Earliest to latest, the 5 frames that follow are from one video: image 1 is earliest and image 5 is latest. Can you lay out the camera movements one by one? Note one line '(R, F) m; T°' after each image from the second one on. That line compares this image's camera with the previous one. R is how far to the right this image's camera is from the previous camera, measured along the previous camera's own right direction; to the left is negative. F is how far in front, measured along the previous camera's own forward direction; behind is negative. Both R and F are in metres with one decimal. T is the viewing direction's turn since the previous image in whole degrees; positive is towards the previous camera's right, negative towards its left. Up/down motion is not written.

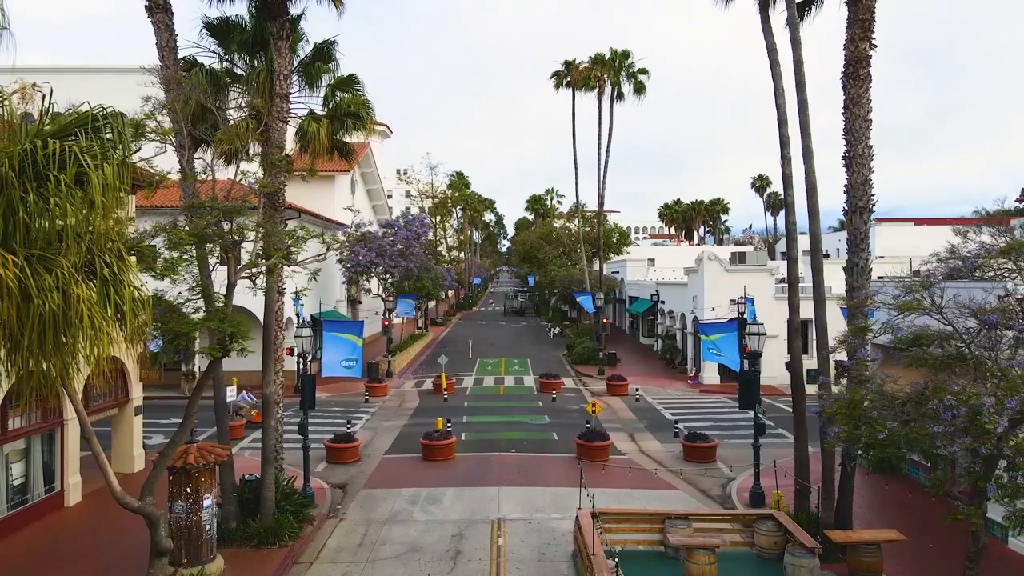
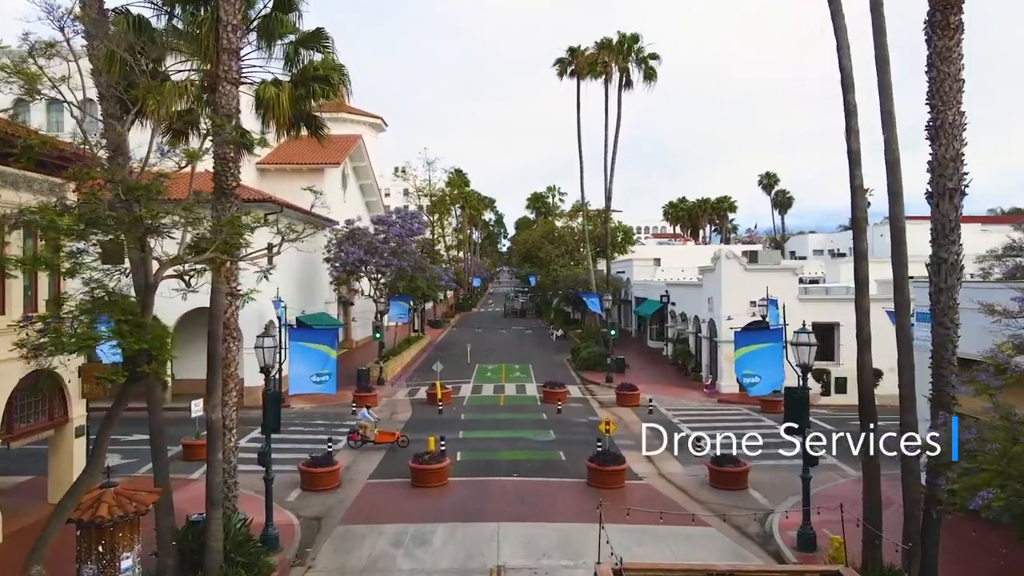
(0.0, +2.7) m; 0°
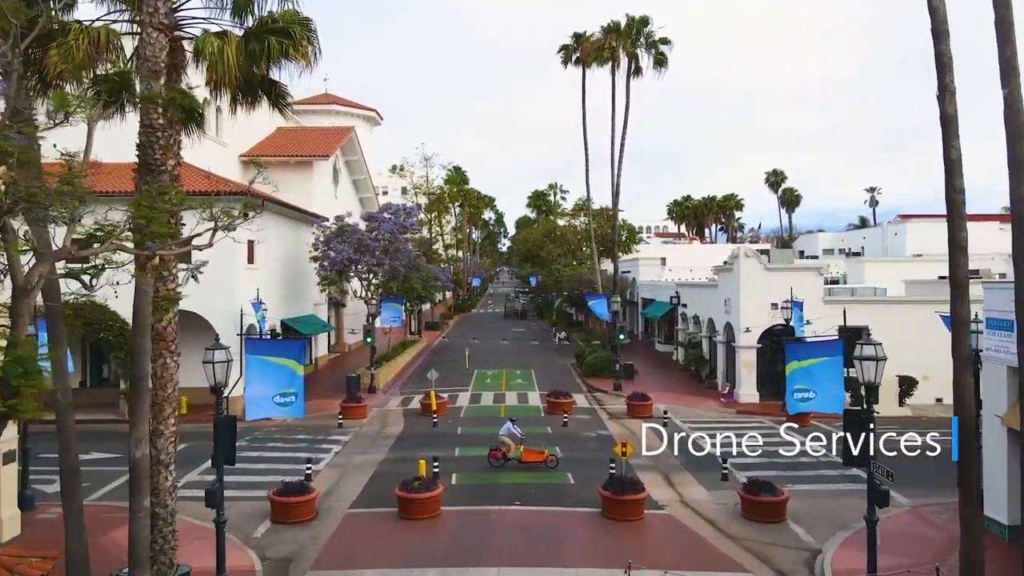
(0.0, +2.4) m; 0°
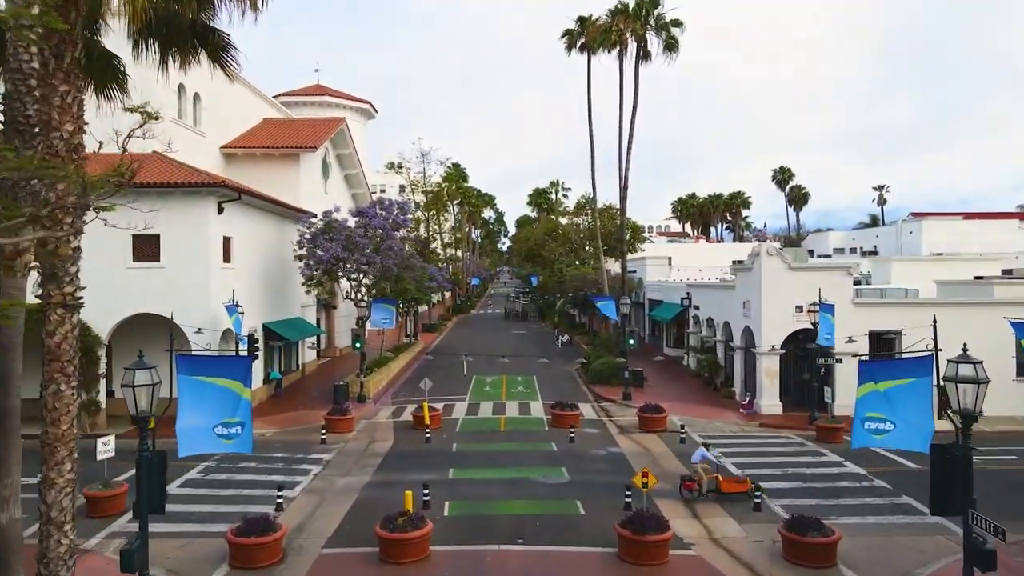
(0.0, +2.4) m; 0°
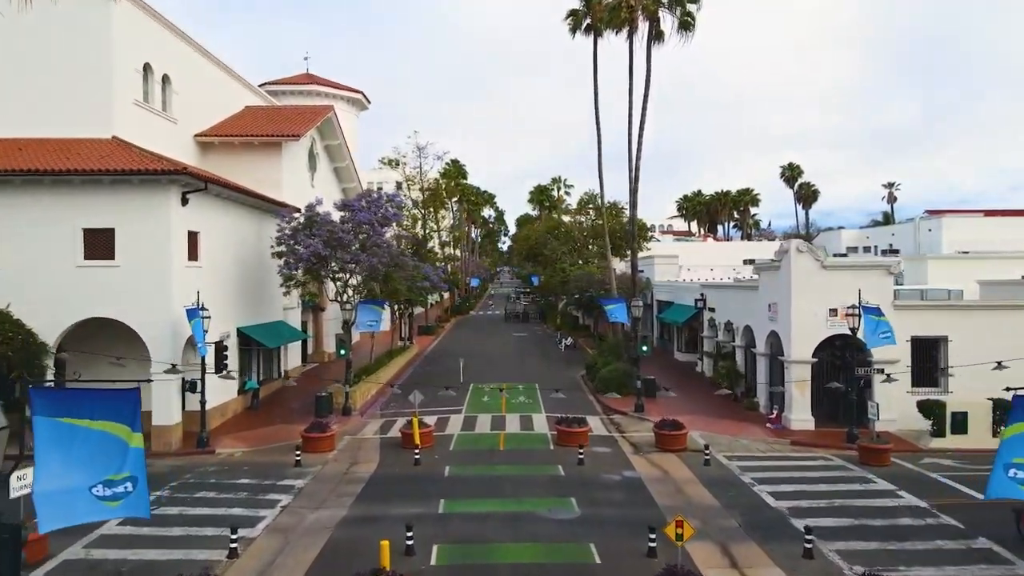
(0.0, +2.8) m; 0°
